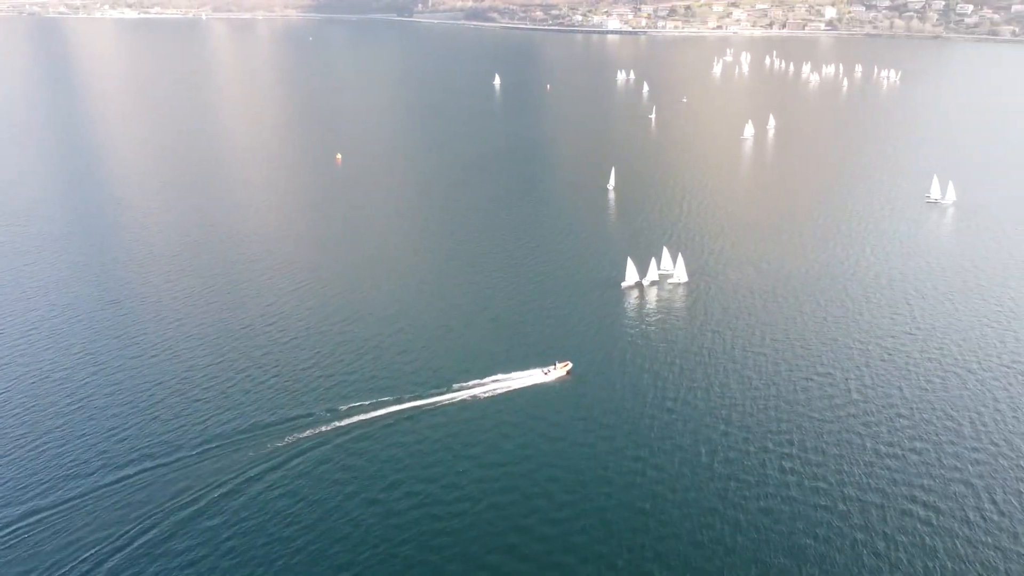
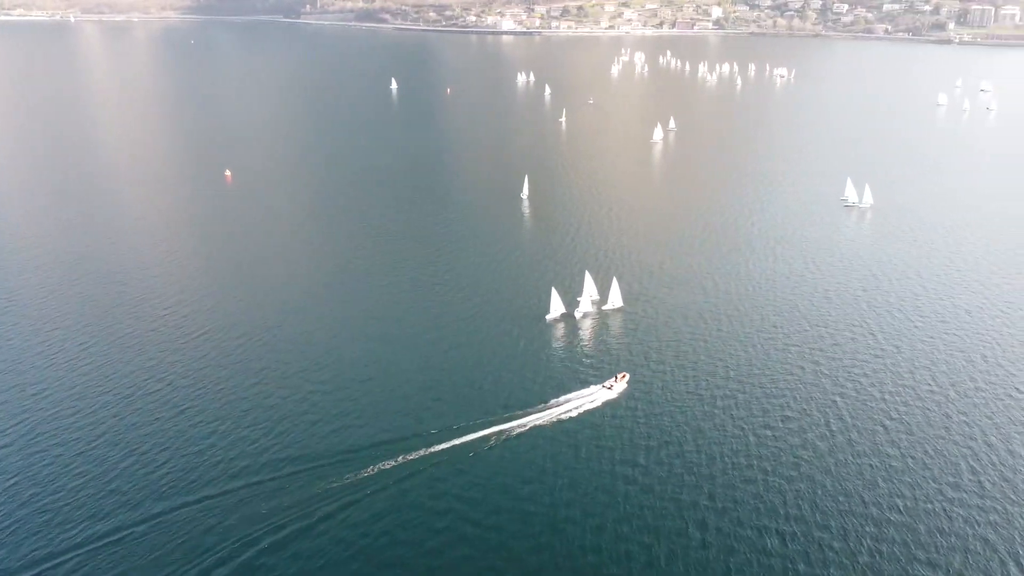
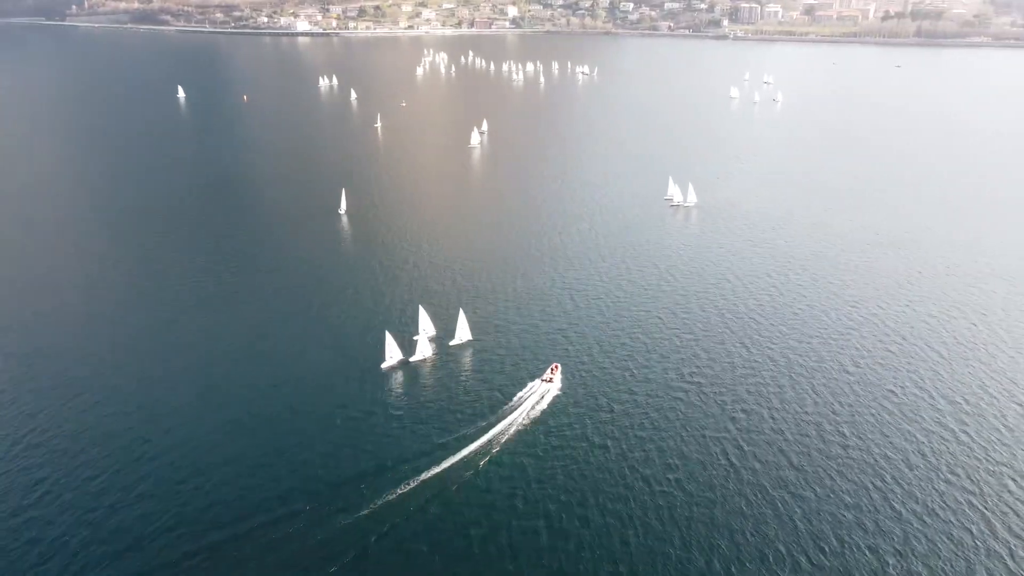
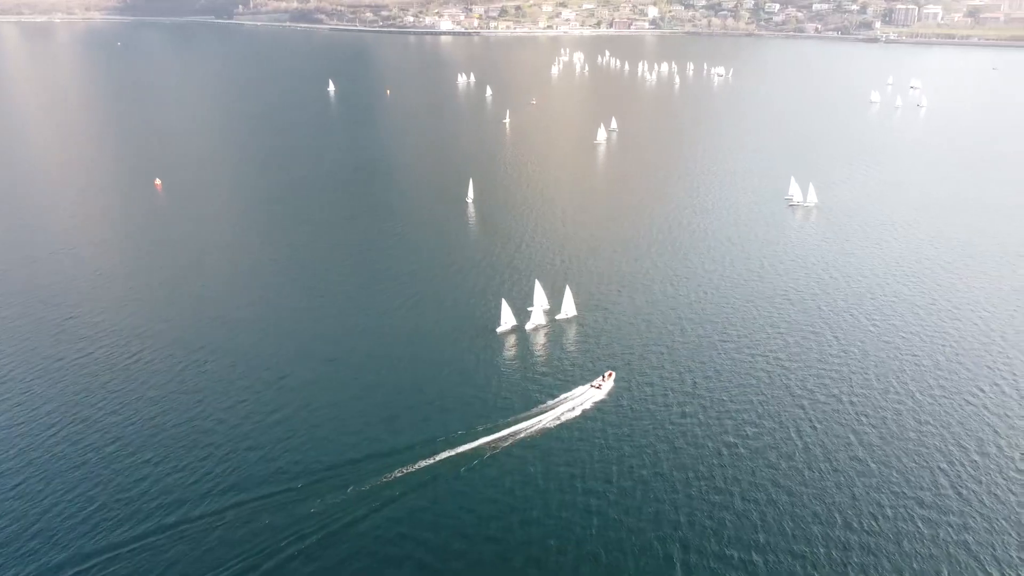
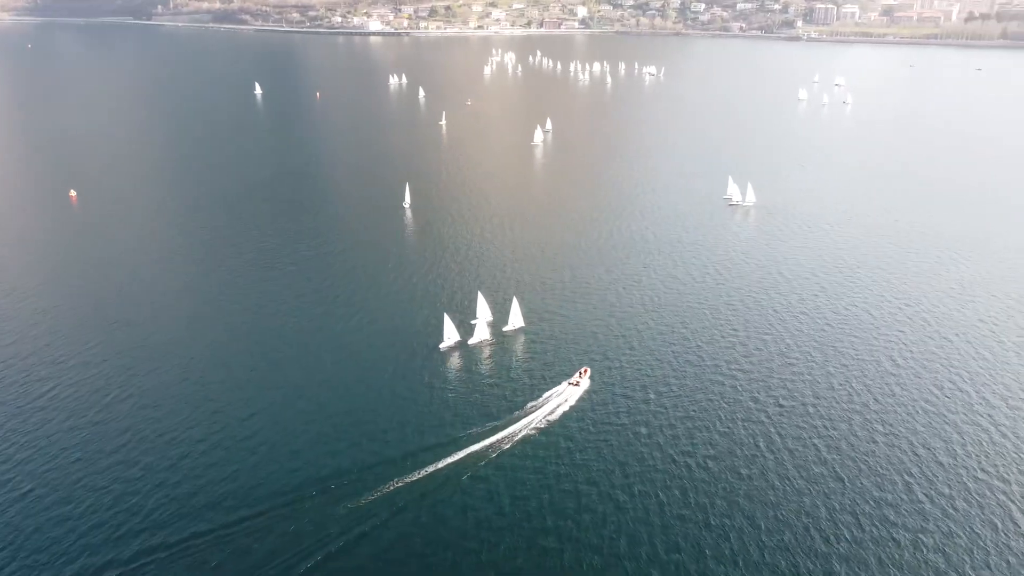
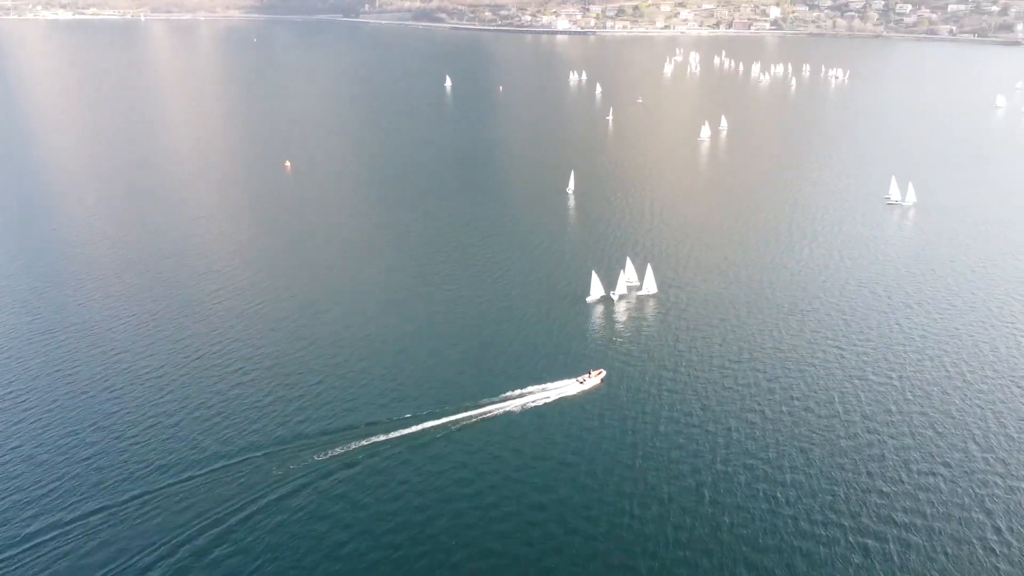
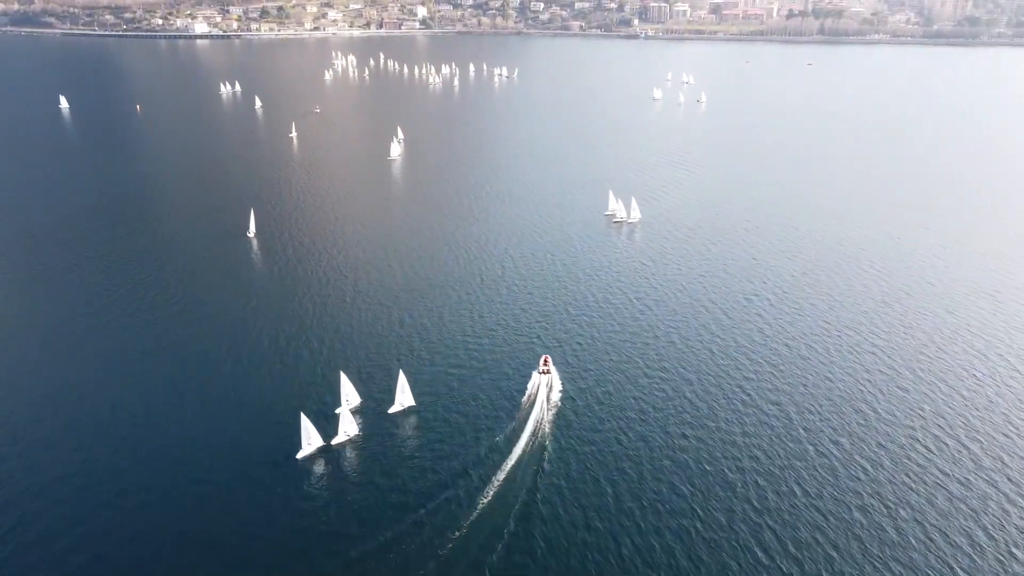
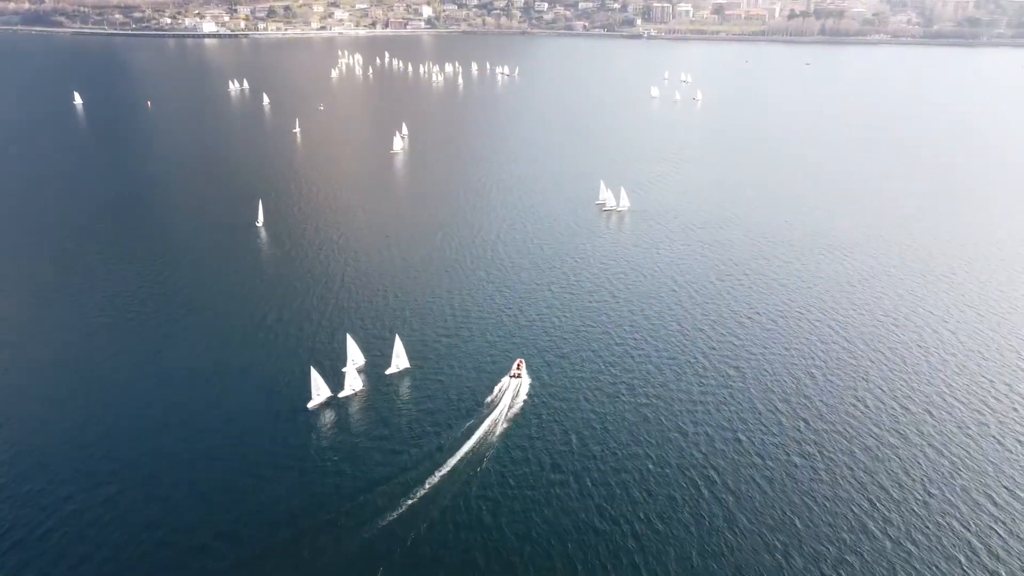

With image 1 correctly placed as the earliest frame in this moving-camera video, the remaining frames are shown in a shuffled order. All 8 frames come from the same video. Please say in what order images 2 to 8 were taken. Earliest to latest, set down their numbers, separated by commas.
6, 2, 4, 5, 3, 8, 7
